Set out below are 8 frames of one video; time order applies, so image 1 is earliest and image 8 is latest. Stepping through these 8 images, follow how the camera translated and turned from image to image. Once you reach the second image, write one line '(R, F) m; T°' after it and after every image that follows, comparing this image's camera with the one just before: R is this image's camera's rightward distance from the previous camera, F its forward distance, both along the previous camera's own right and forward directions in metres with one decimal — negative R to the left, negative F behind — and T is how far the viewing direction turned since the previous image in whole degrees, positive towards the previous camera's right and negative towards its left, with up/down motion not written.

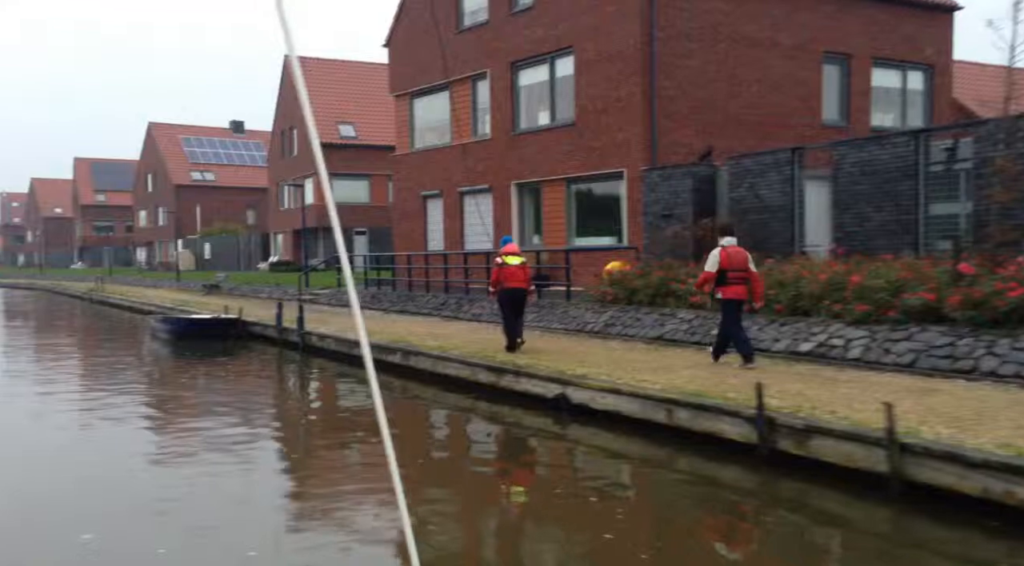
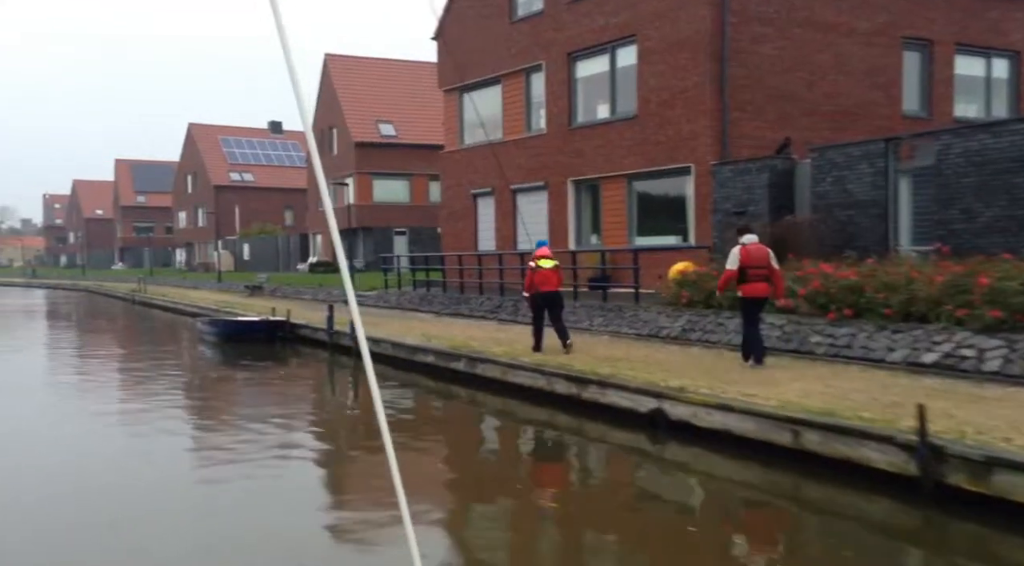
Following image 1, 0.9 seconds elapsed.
(-0.4, +0.9) m; -2°
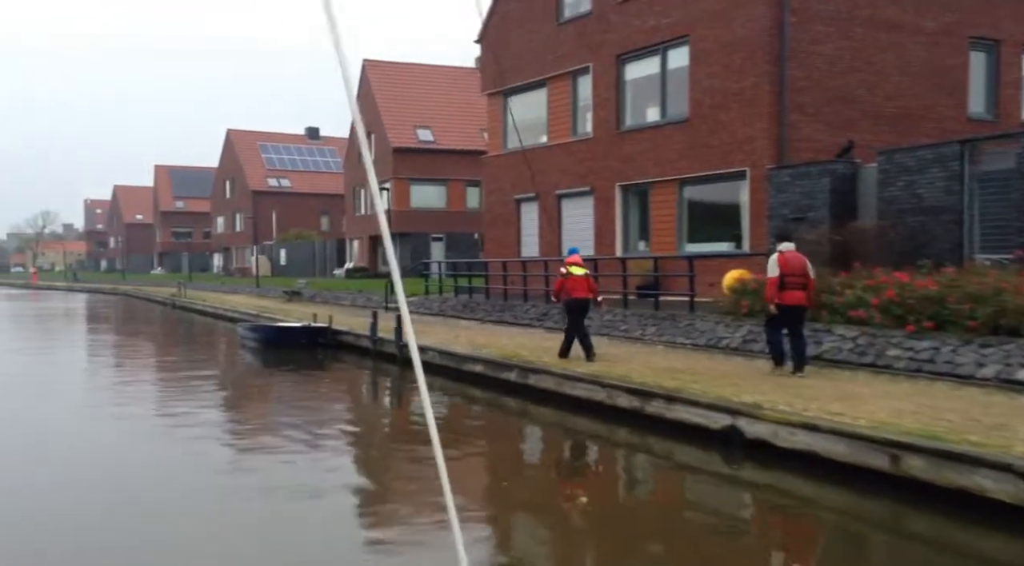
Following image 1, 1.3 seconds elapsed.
(-0.2, +0.5) m; -2°
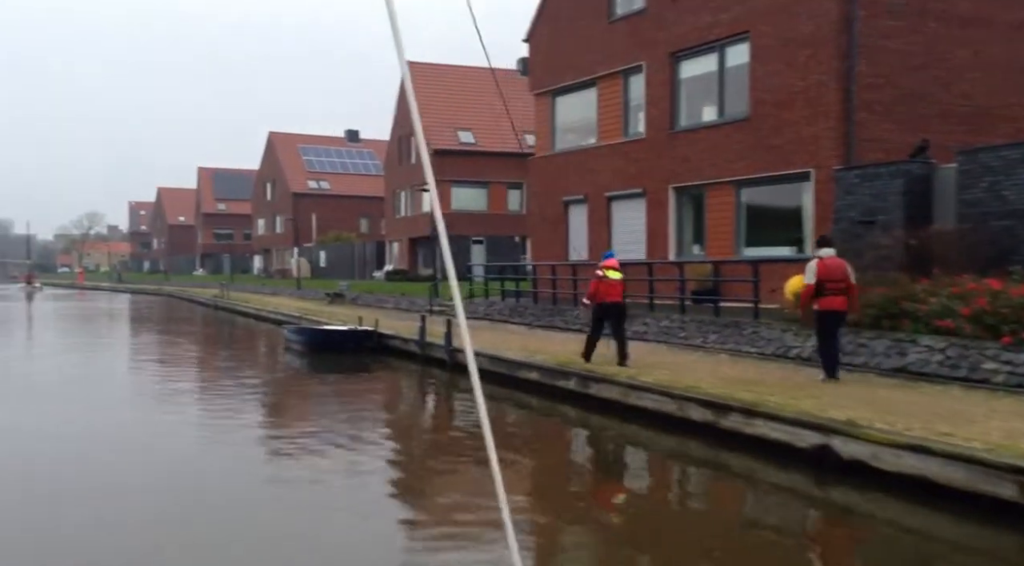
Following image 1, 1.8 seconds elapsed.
(-0.2, +0.5) m; -2°
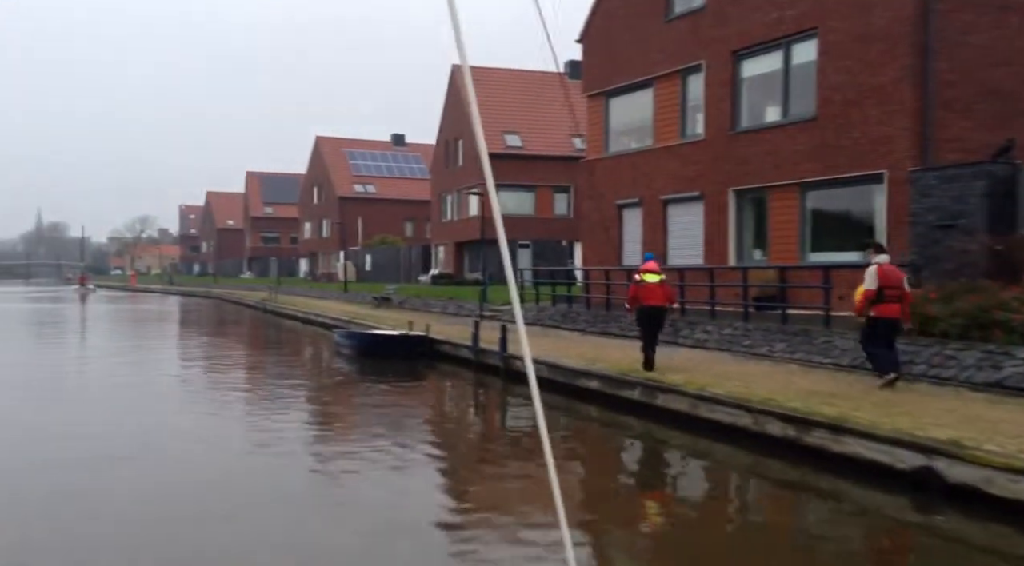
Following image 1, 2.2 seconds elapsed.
(-0.2, +0.5) m; -2°
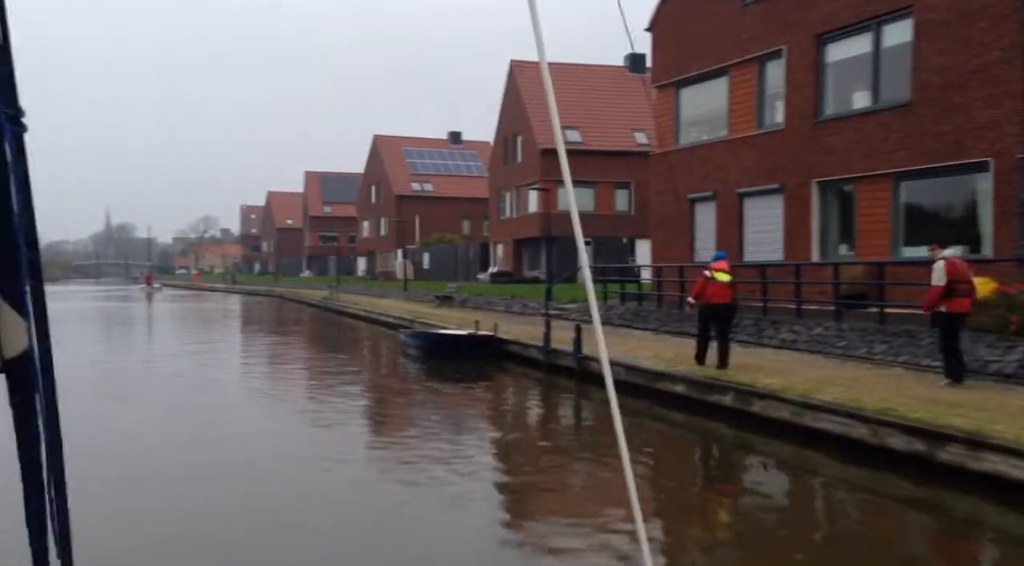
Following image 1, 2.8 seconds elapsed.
(-0.3, +0.7) m; -3°
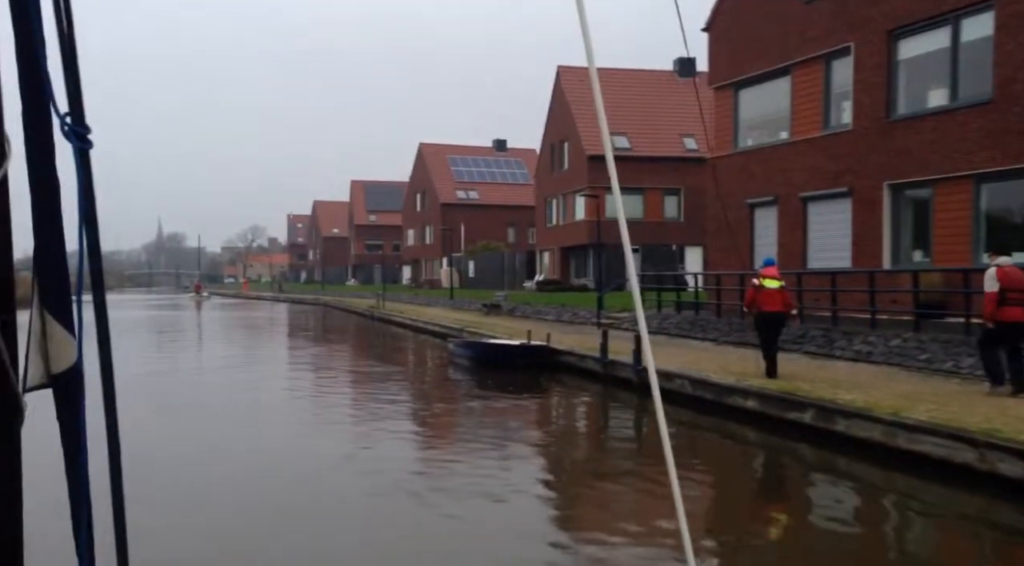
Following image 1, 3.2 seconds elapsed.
(-0.2, +0.6) m; -2°
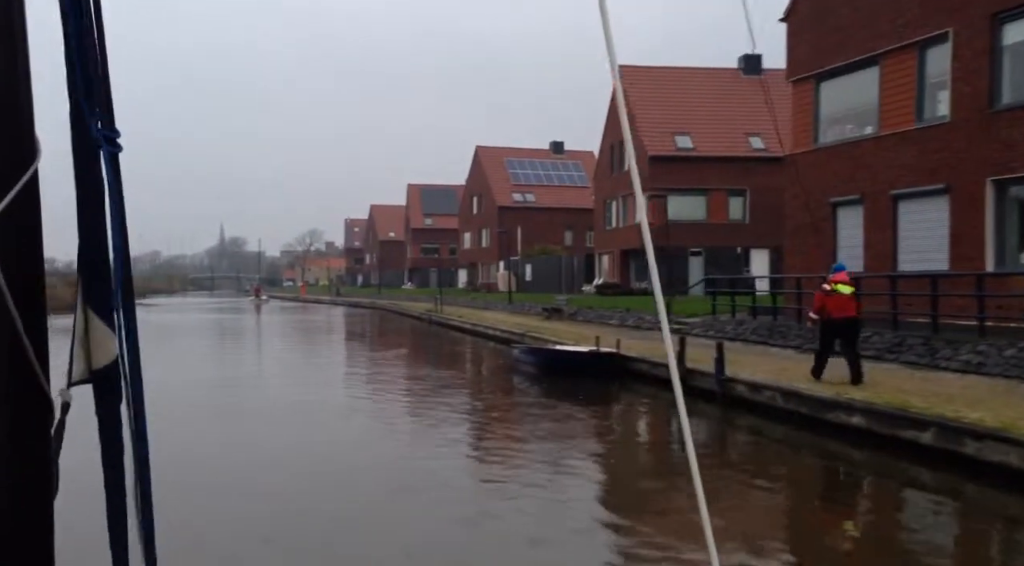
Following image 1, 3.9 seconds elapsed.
(-0.3, +0.9) m; -3°
